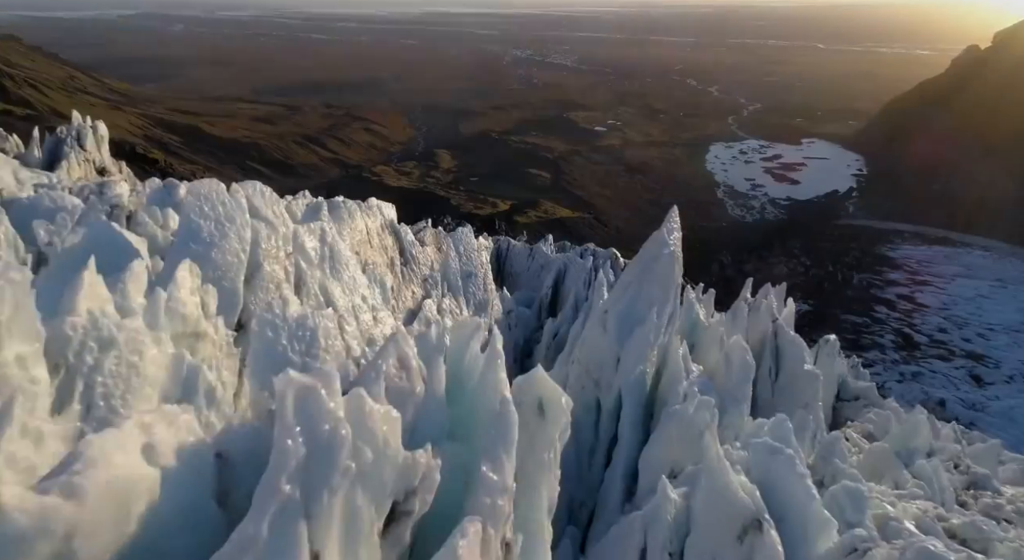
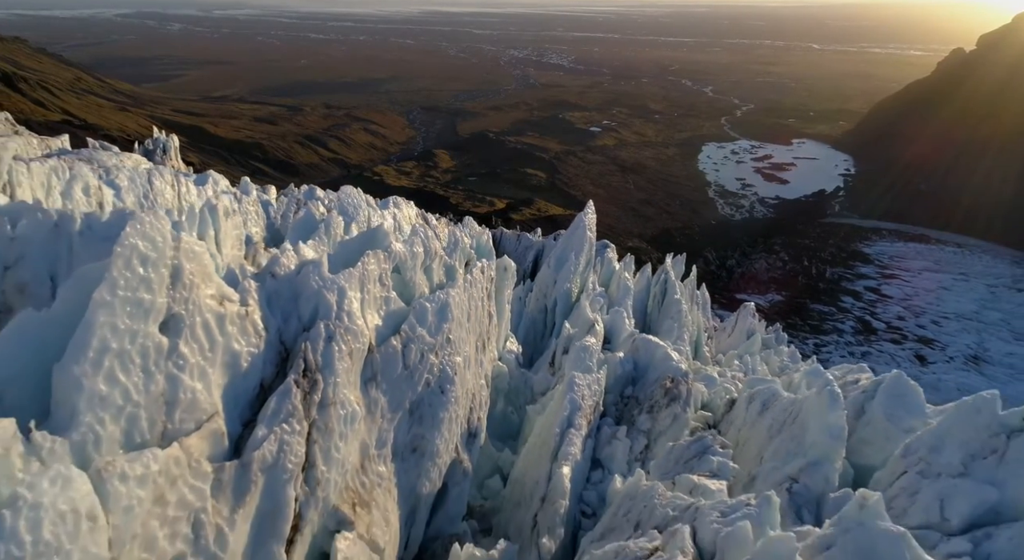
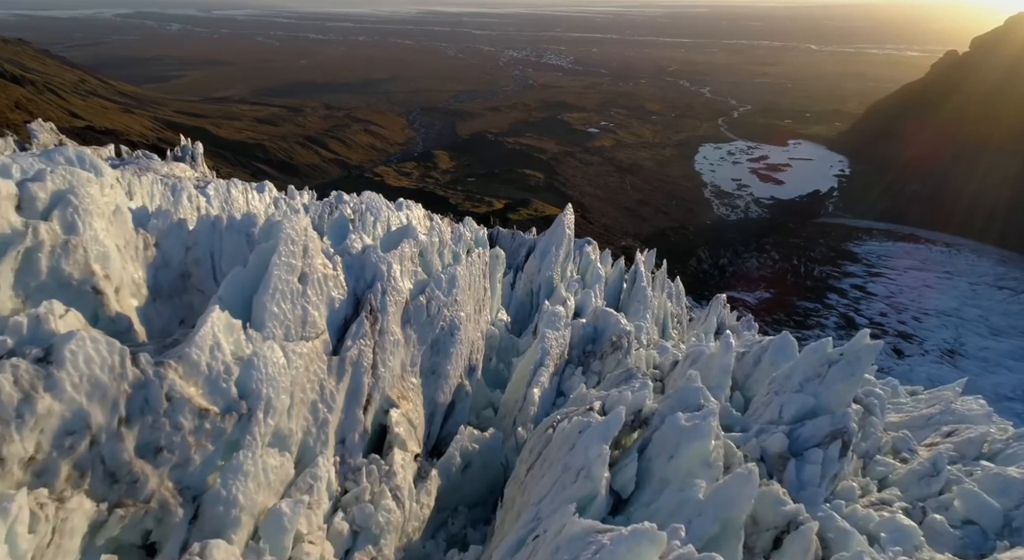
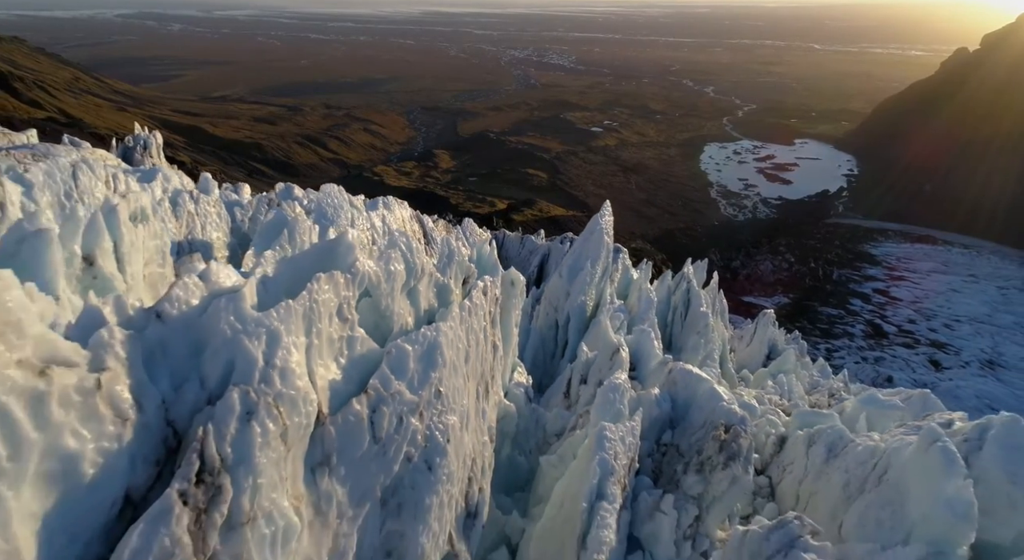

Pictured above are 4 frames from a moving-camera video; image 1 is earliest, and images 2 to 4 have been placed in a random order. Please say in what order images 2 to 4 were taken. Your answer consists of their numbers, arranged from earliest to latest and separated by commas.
4, 2, 3
